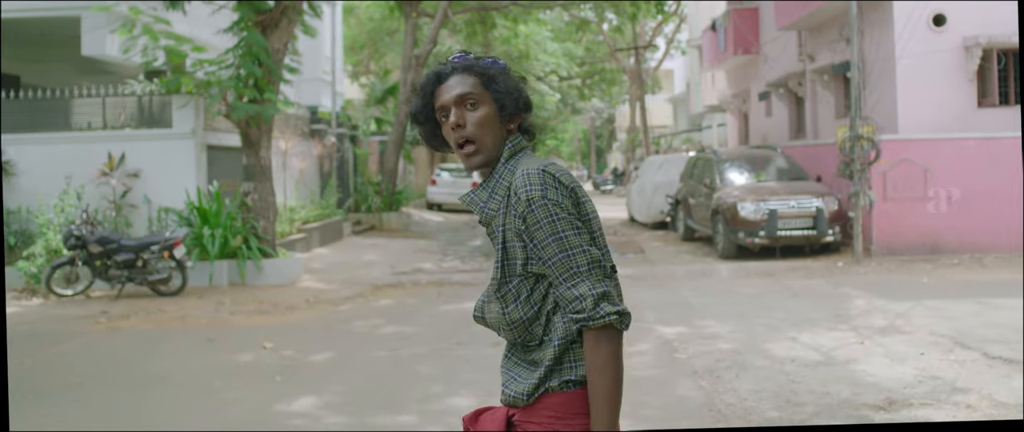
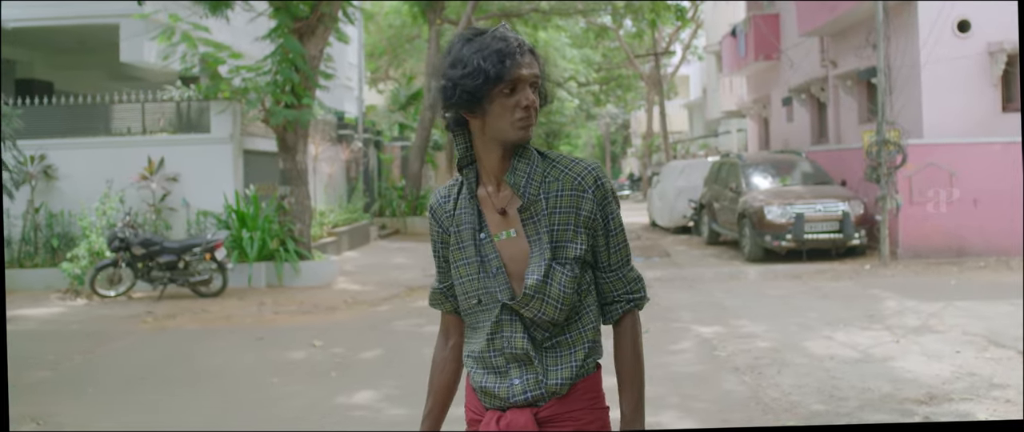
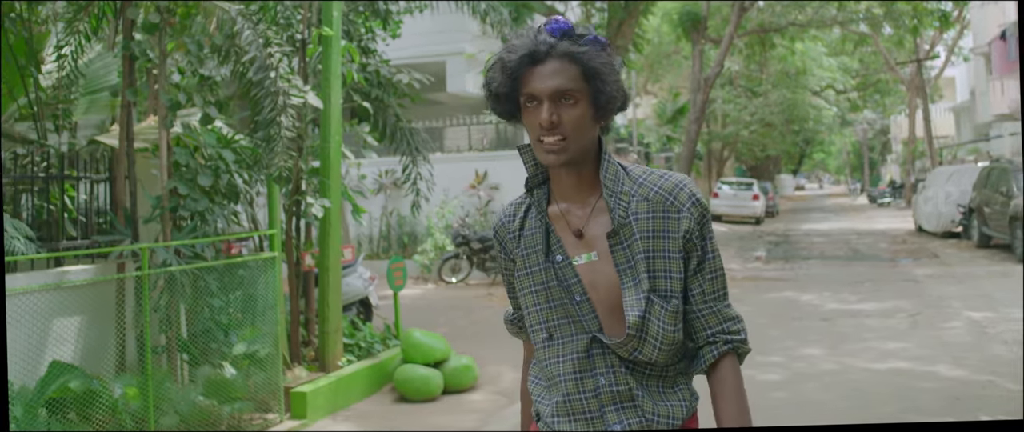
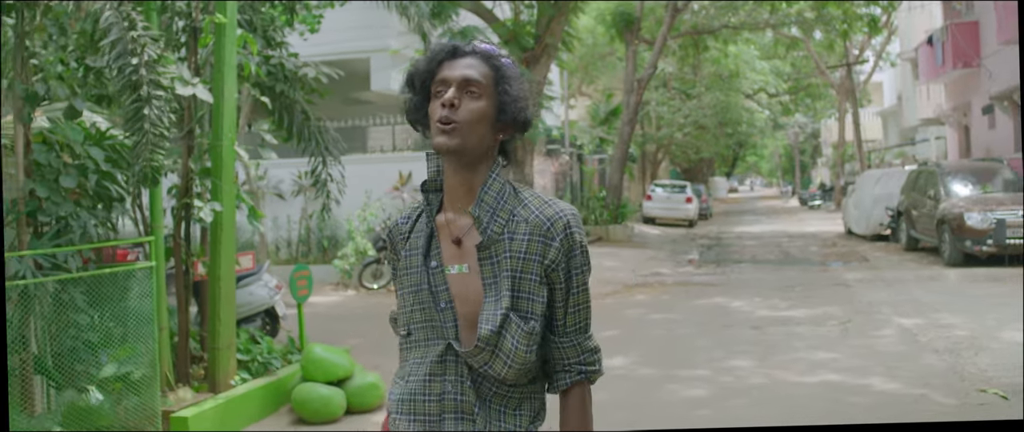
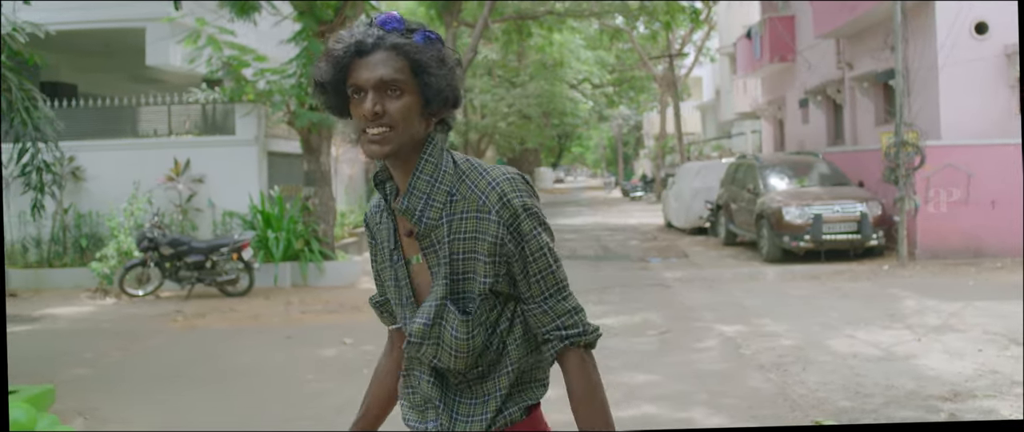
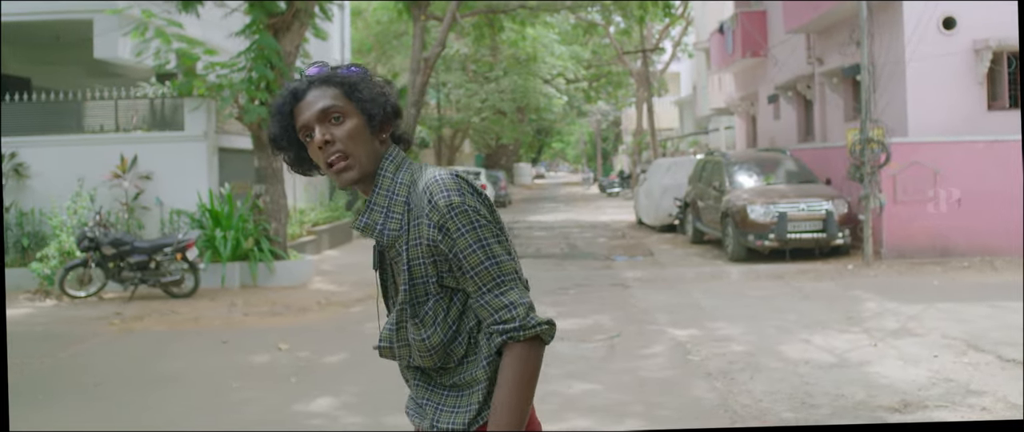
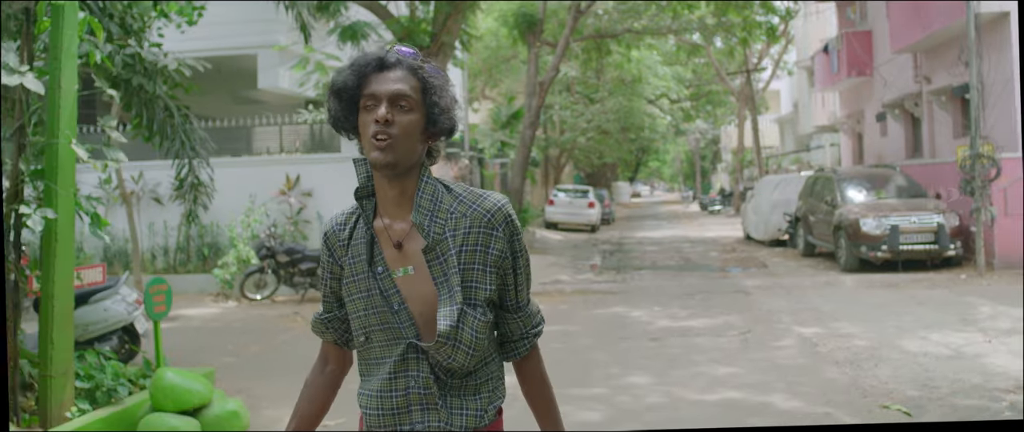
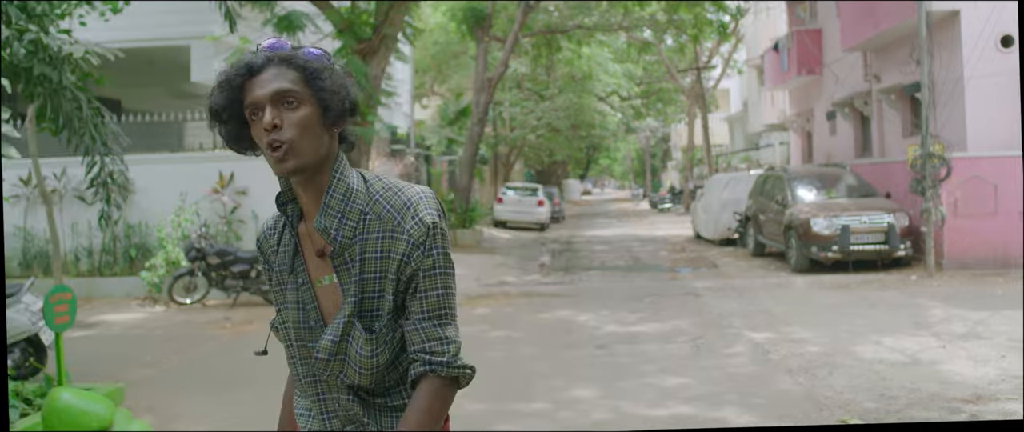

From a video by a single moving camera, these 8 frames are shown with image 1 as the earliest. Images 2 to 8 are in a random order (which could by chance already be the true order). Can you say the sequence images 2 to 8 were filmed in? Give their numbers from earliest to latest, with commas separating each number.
6, 2, 5, 8, 7, 4, 3
